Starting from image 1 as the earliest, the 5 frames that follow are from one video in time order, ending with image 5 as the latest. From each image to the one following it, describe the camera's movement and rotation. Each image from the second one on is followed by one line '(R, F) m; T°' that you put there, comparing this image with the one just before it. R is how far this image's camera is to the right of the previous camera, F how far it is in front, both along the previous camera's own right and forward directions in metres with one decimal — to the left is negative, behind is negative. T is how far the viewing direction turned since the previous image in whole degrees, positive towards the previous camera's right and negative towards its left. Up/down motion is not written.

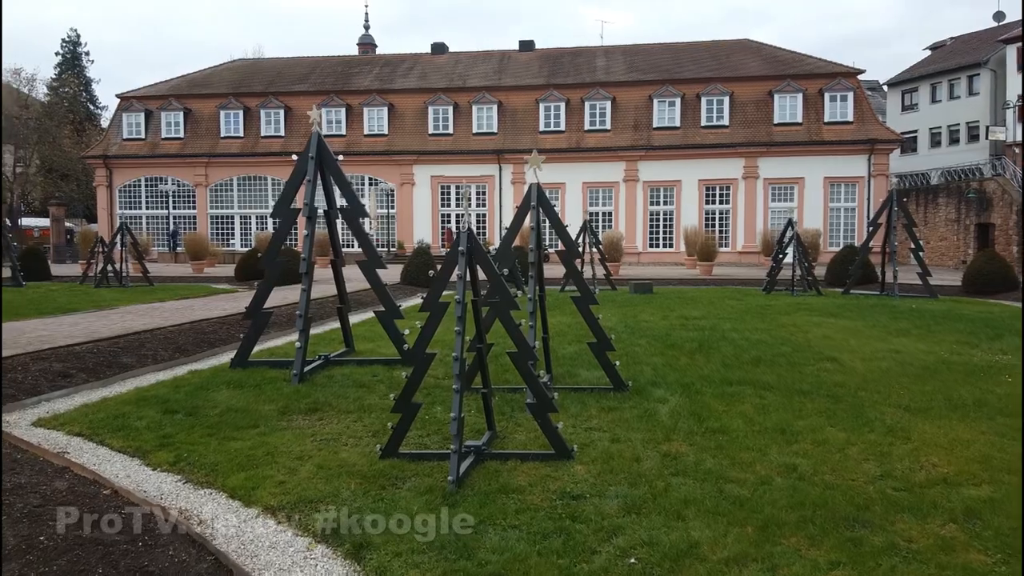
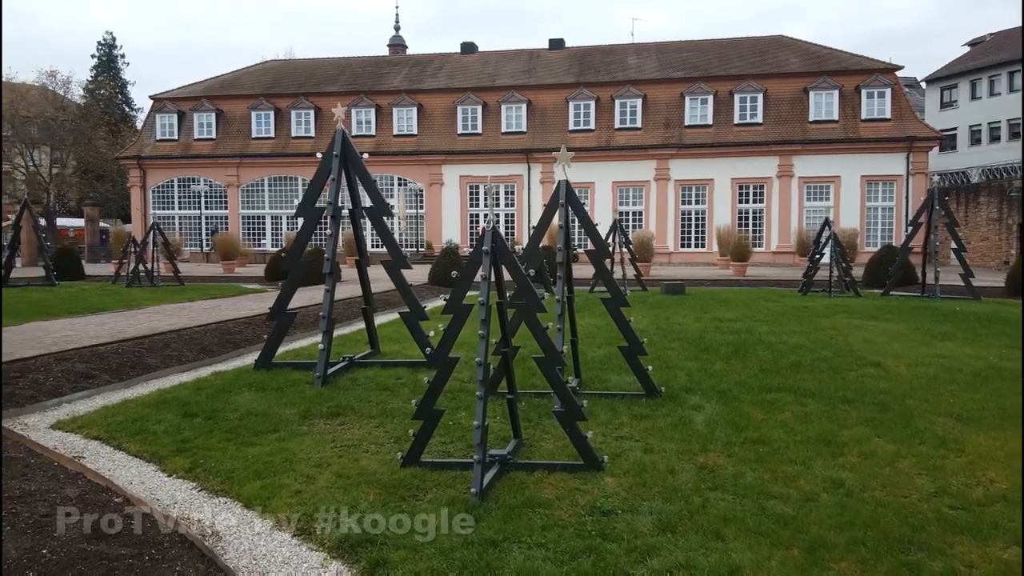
(0.0, +0.2) m; -2°
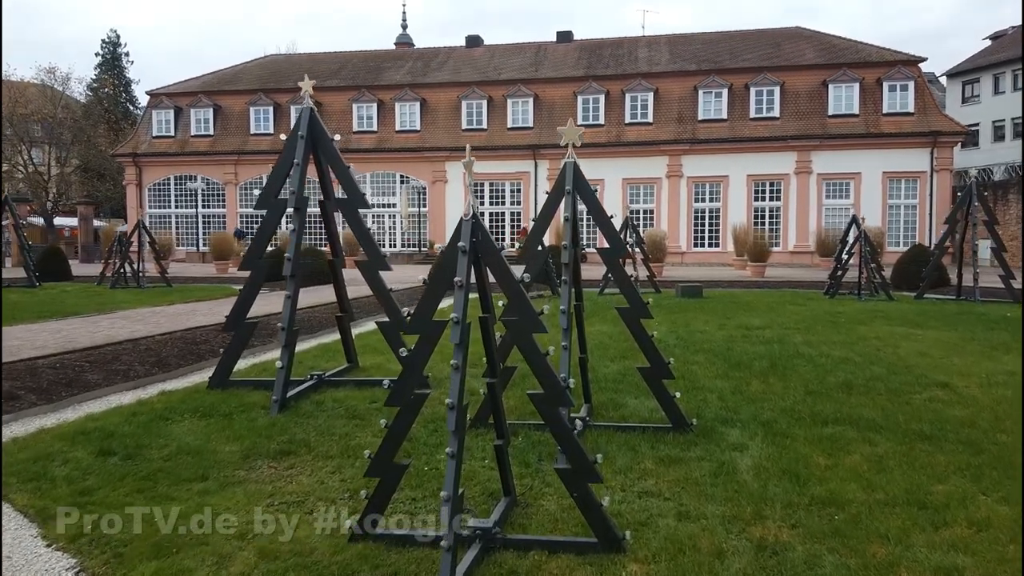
(+0.1, +1.1) m; -1°
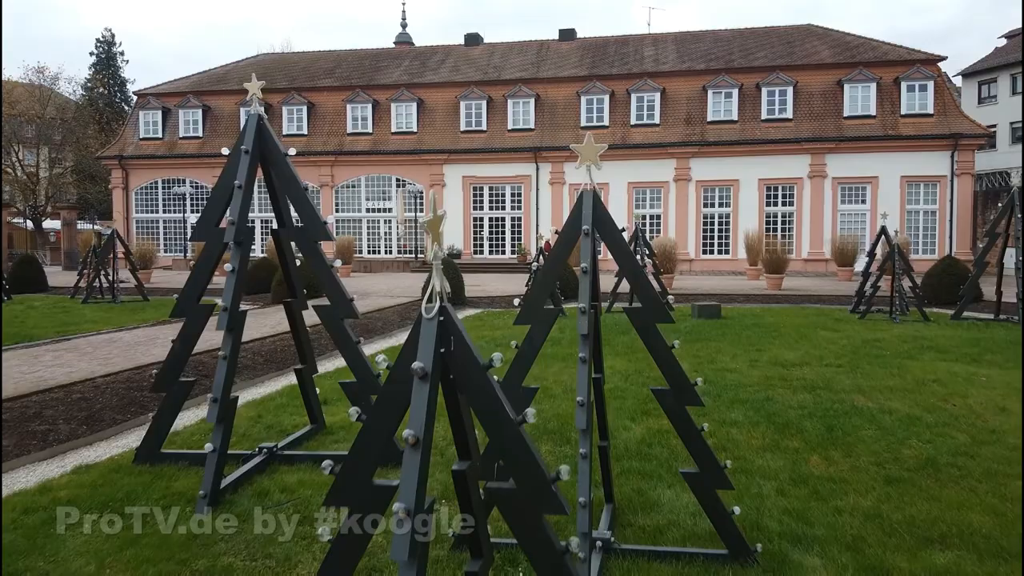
(0.0, +1.2) m; 0°
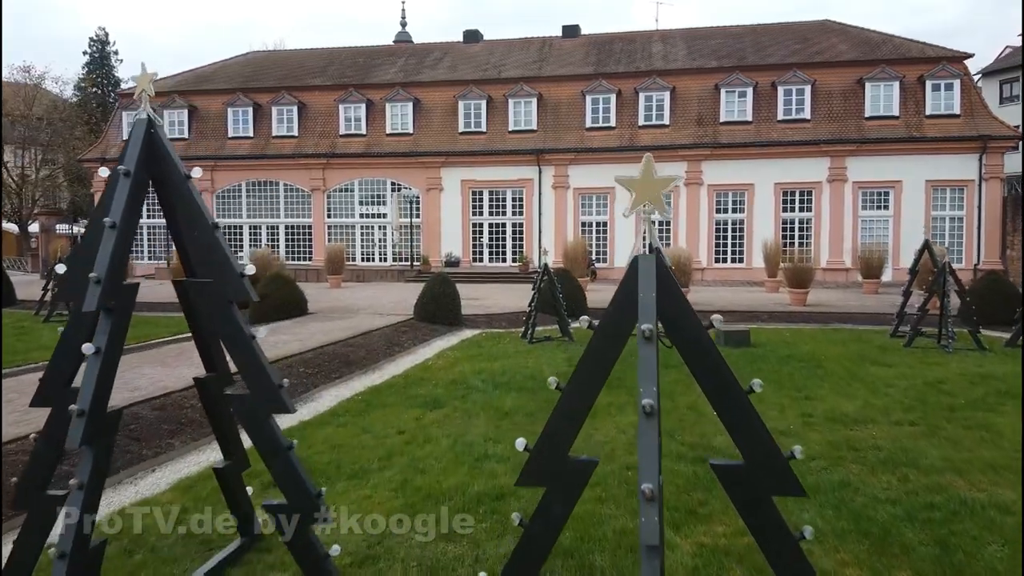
(0.0, +1.4) m; 0°
